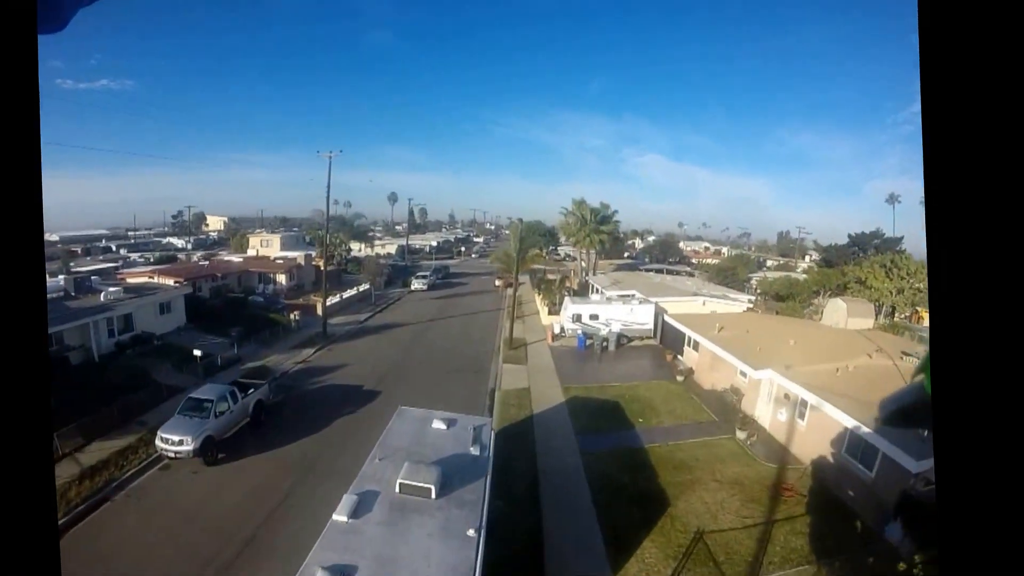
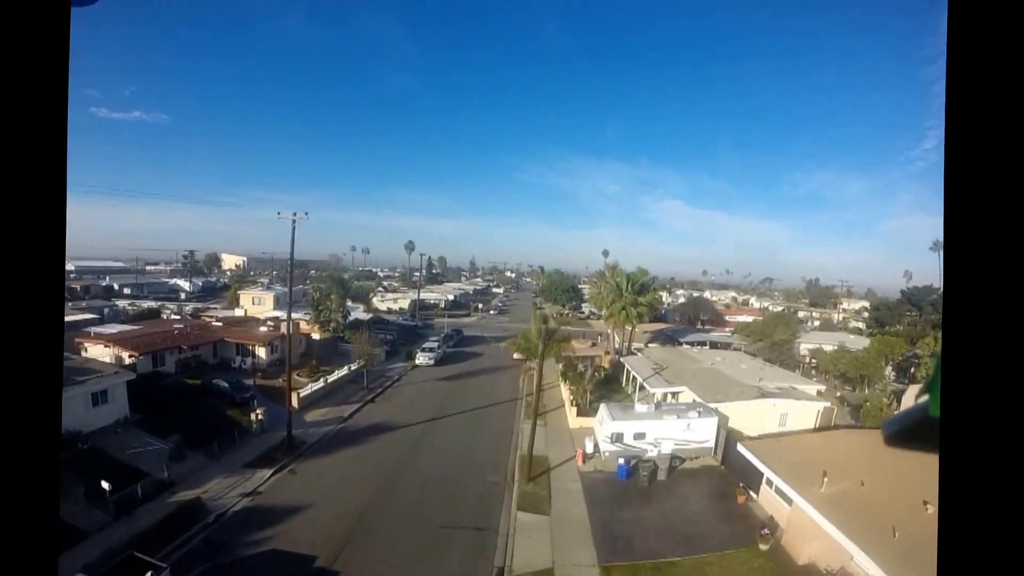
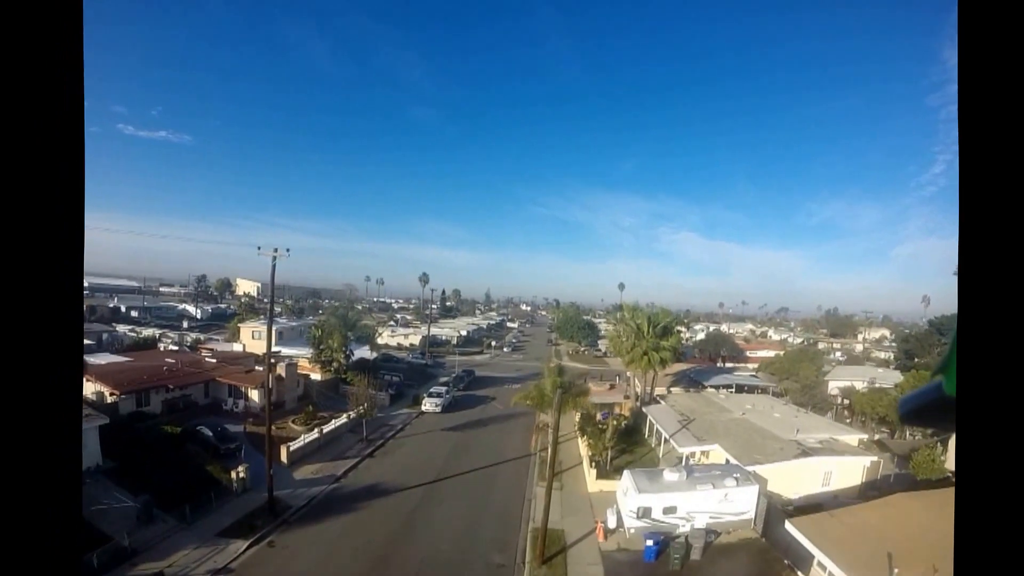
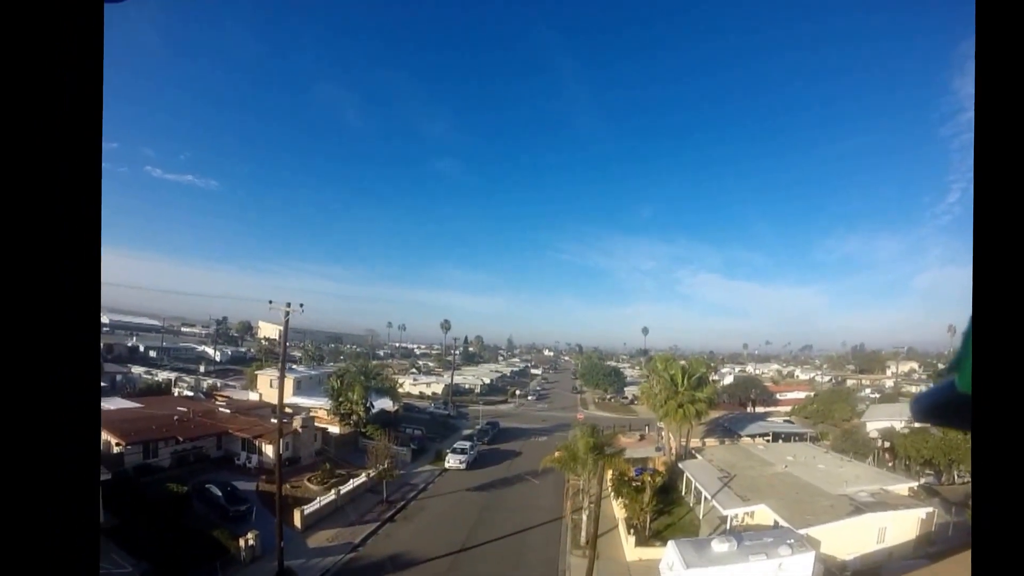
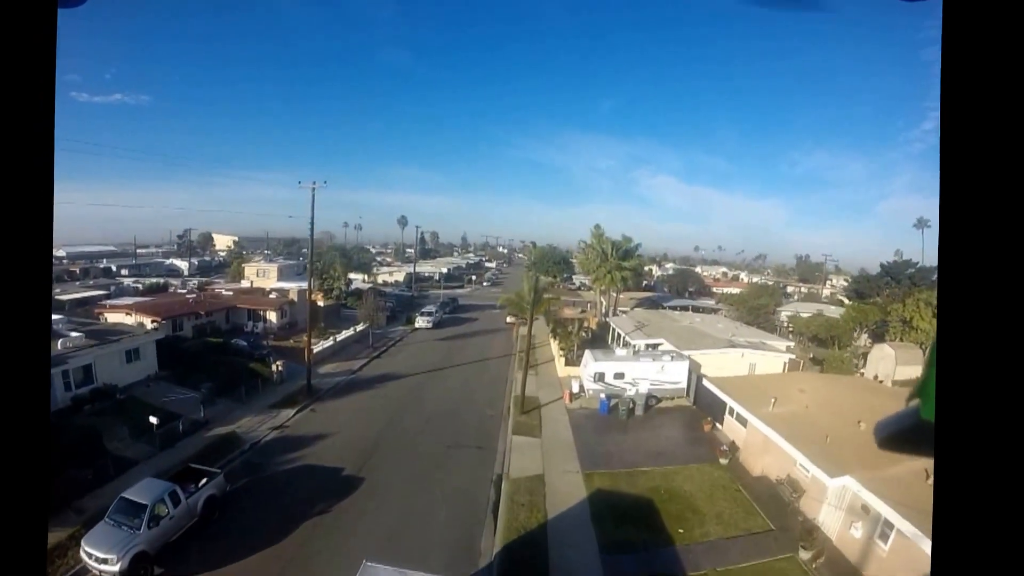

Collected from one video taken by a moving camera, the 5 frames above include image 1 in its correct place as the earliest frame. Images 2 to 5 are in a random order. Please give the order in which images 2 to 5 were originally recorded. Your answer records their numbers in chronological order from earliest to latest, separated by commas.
5, 2, 3, 4
